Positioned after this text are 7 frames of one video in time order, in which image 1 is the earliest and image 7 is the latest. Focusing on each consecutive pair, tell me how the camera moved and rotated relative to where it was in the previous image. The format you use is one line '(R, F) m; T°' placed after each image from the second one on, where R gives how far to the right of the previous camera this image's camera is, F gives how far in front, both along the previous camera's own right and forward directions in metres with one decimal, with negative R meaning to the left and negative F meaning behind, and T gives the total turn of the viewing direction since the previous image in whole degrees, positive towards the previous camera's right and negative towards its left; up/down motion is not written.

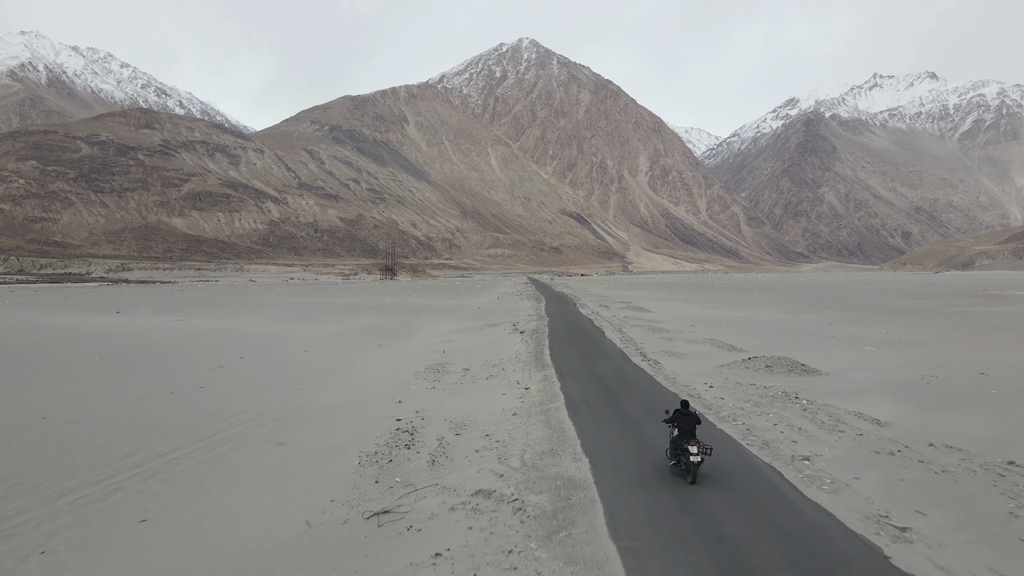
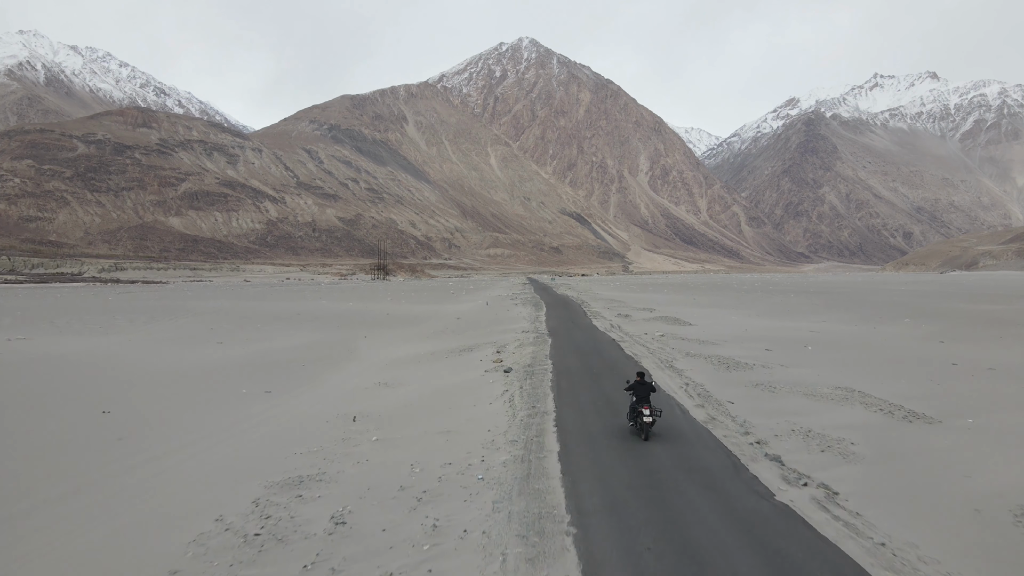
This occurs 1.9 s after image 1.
(+0.1, +1.5) m; 0°
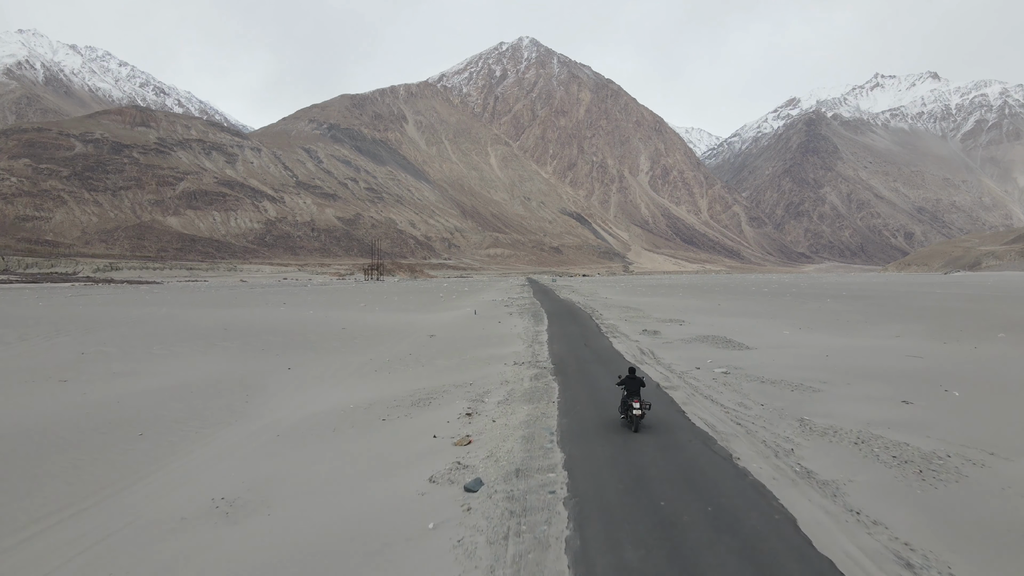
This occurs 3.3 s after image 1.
(0.0, +1.1) m; 0°
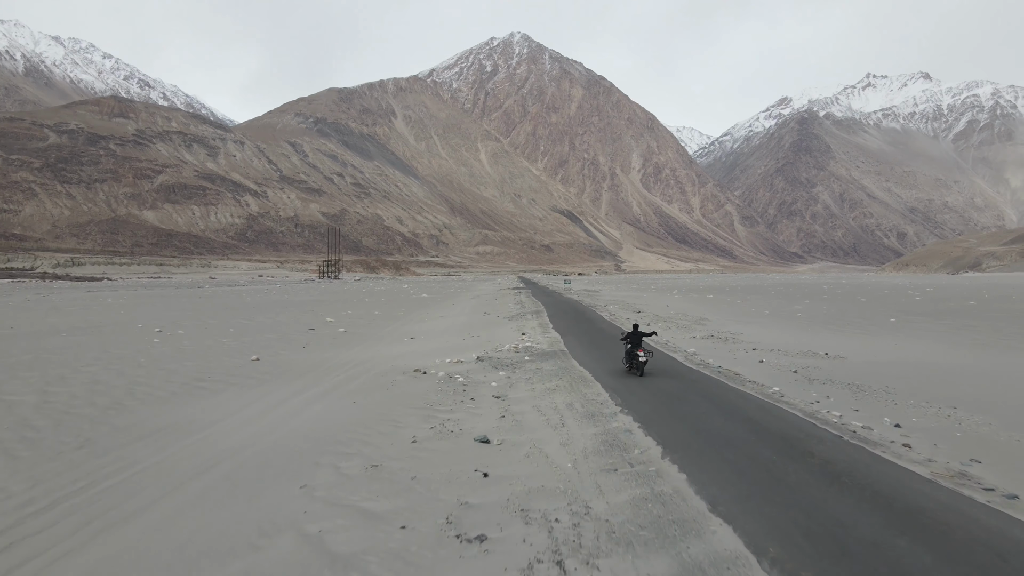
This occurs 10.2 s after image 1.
(+0.1, +5.4) m; +1°
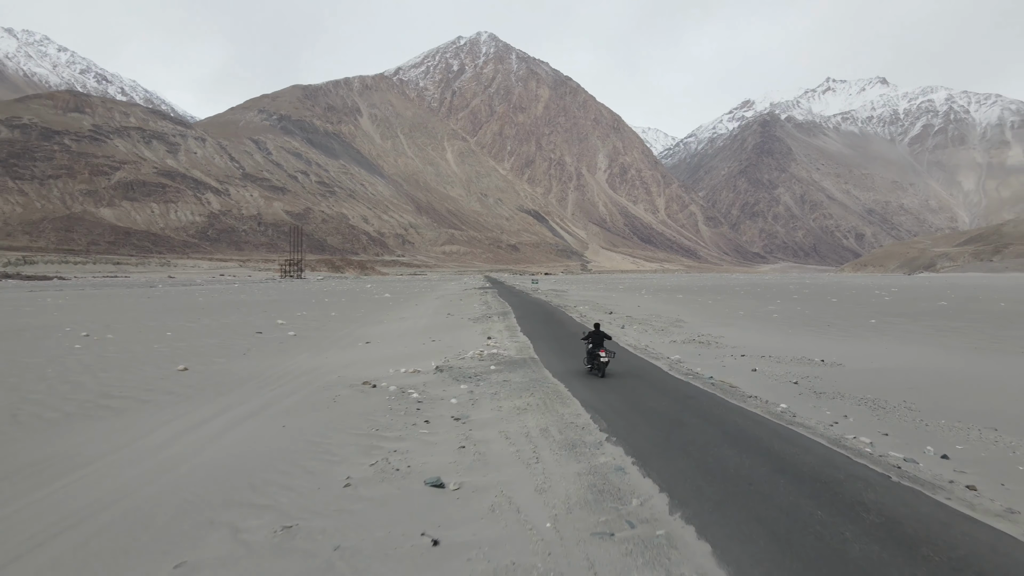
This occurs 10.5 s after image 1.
(+0.1, +1.9) m; +3°
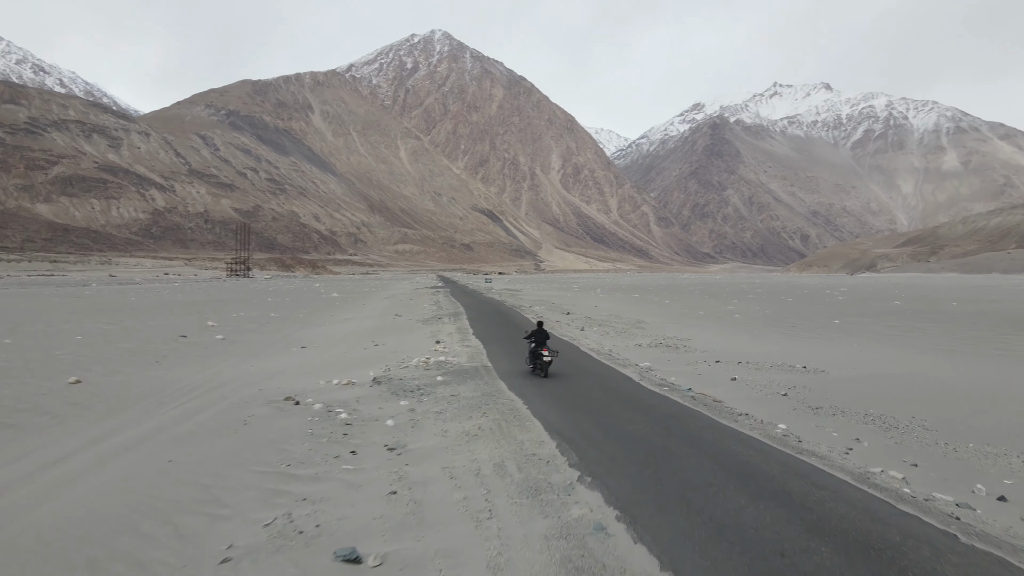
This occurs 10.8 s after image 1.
(+0.1, +1.8) m; +5°
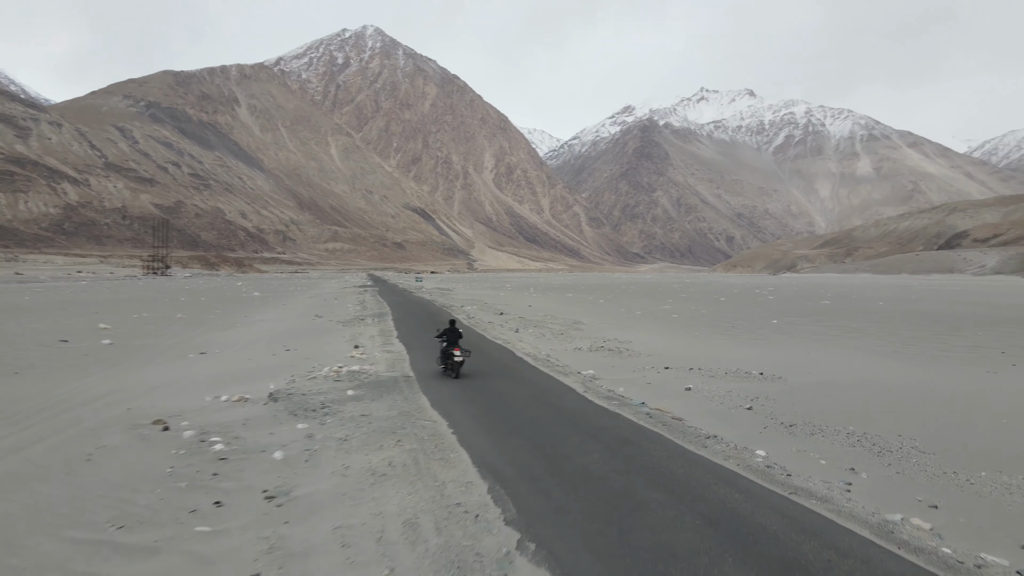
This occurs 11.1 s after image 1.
(+0.1, +1.8) m; +7°
